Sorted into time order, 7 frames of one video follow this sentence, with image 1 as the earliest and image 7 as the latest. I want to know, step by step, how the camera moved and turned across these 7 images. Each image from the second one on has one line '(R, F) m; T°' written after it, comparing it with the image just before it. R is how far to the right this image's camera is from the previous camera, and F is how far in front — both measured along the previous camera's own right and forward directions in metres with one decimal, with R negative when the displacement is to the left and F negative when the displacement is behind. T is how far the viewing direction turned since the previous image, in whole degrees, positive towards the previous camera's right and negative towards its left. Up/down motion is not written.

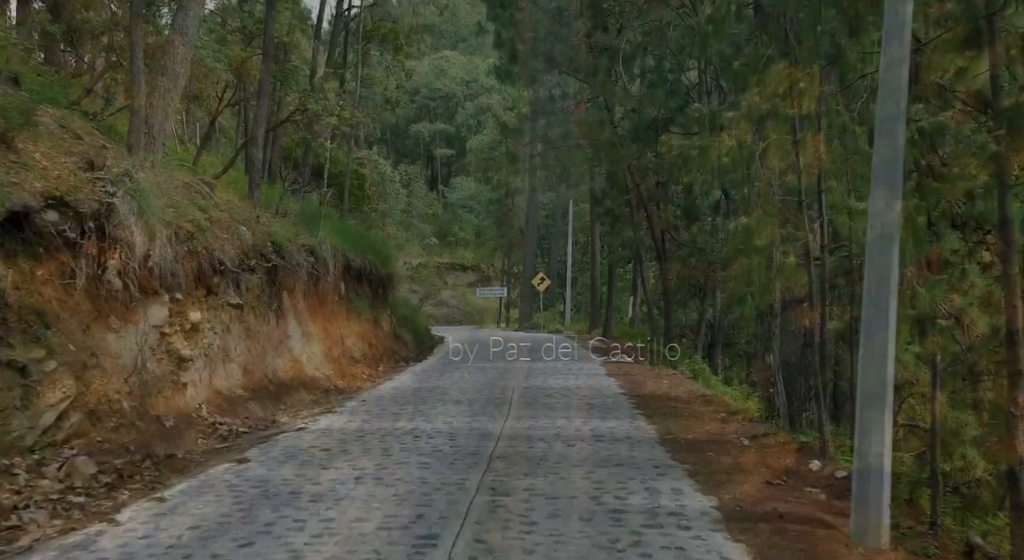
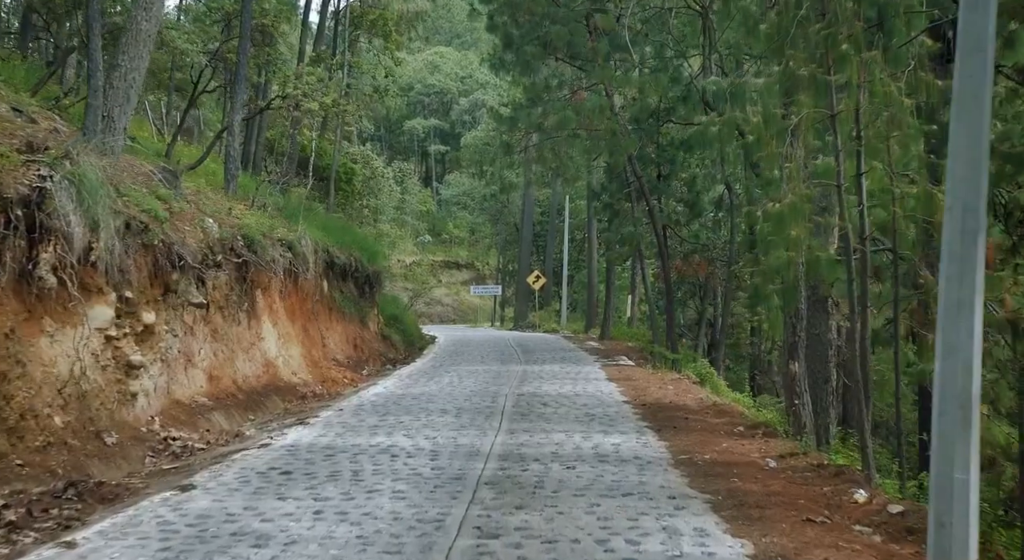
(0.0, +1.5) m; 0°
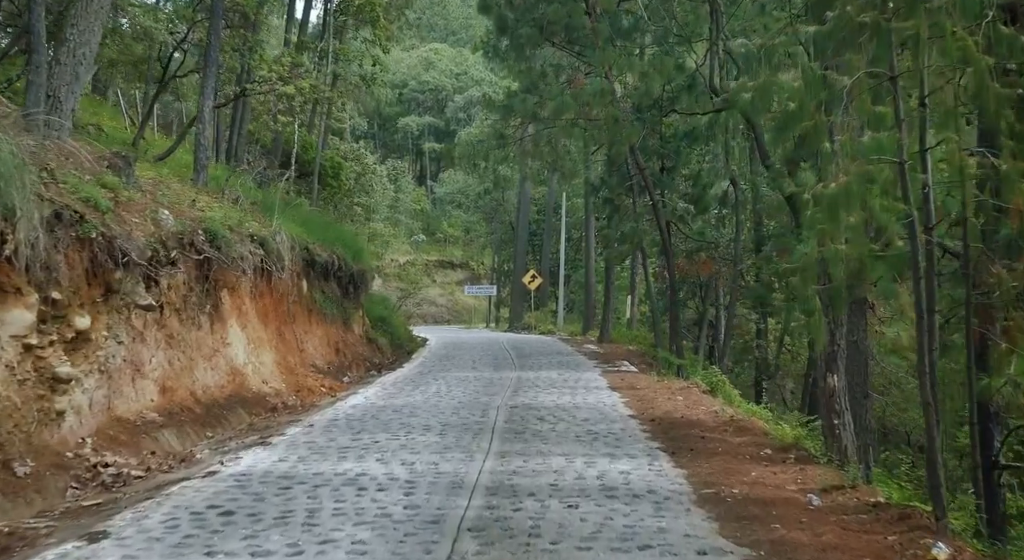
(0.0, +1.7) m; 0°
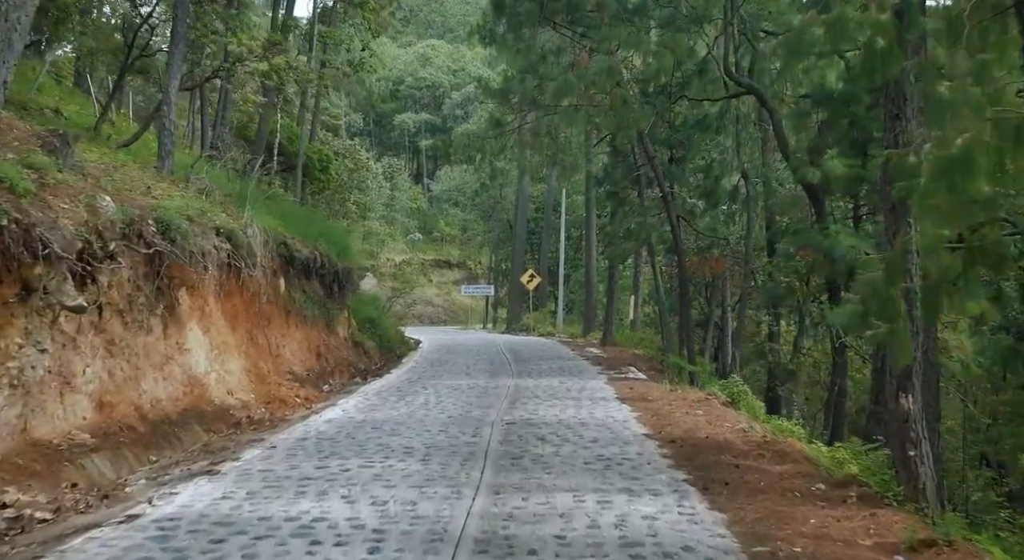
(0.0, +2.0) m; 0°
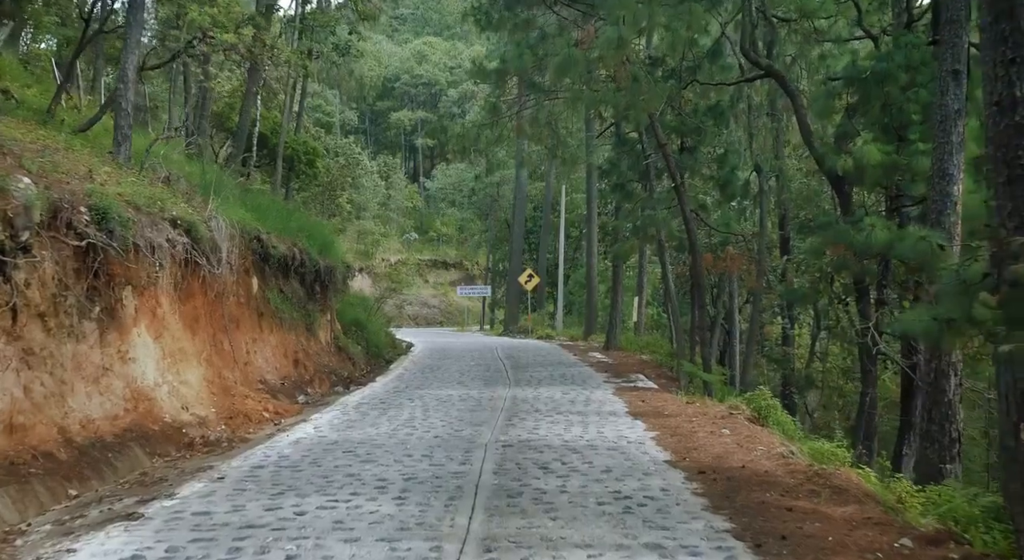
(0.0, +2.0) m; 0°
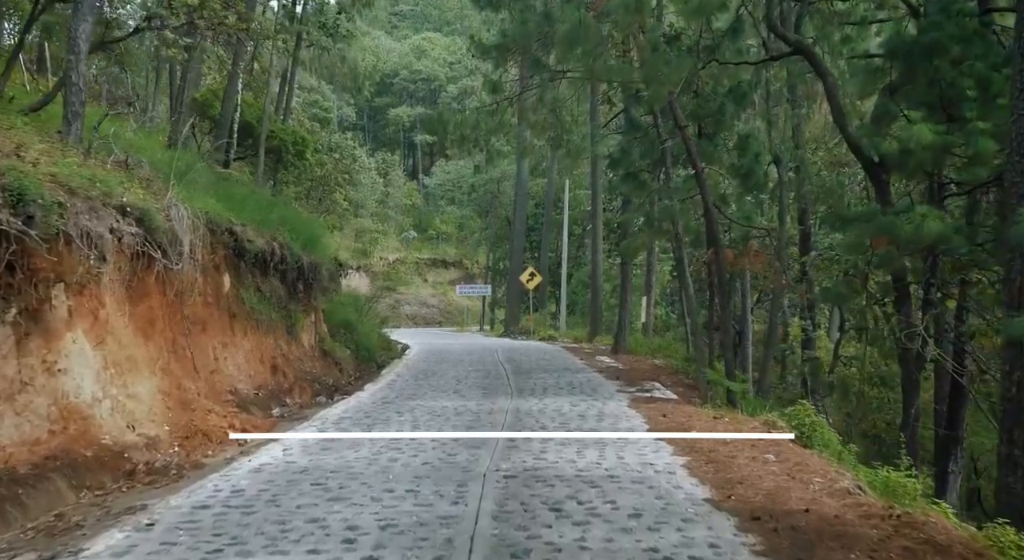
(0.0, +2.0) m; 0°
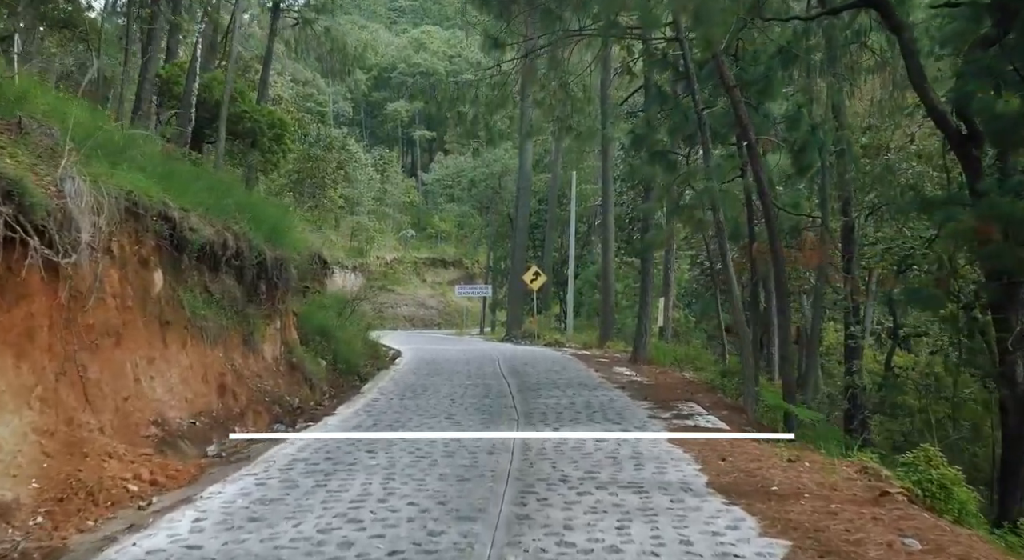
(-0.1, +3.5) m; 0°
